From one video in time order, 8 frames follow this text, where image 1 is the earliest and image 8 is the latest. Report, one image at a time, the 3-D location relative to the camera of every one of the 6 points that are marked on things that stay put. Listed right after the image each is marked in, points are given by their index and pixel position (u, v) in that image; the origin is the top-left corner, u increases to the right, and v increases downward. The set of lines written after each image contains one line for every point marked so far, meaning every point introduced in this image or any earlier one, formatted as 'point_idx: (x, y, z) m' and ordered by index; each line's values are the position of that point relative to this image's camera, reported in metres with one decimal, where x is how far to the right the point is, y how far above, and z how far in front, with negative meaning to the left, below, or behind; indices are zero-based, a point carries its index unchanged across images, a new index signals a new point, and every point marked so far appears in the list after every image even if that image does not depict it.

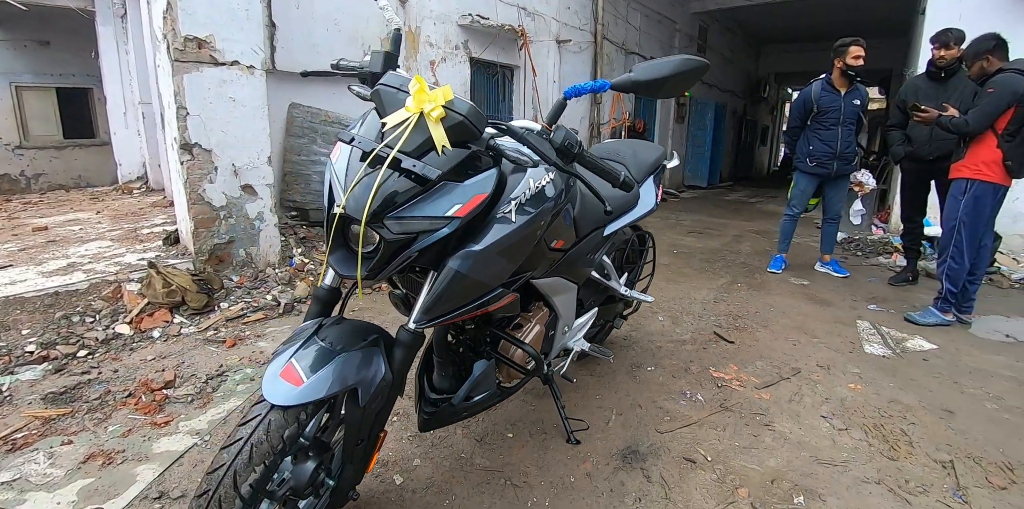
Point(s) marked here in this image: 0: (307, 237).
0: (-1.6, +0.1, +4.0) m
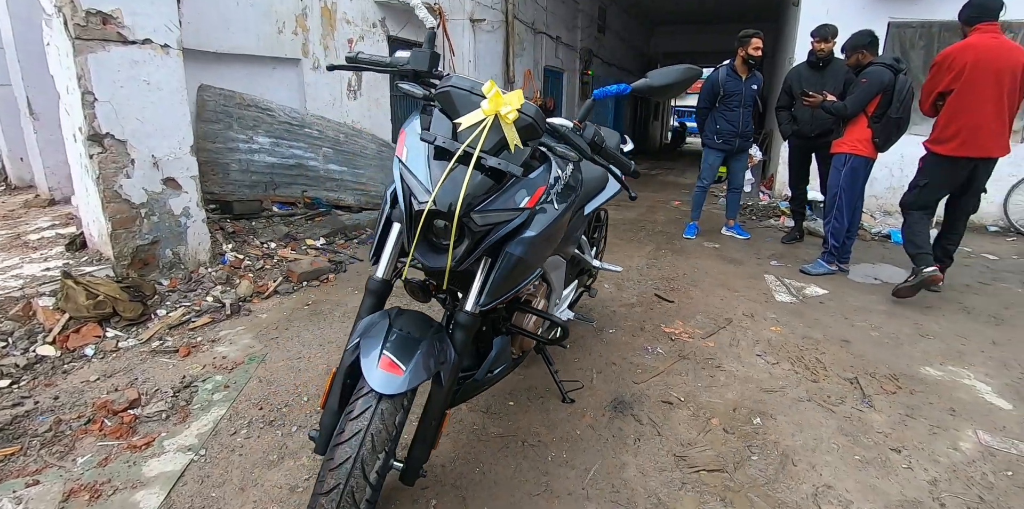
0: (-2.0, +0.2, +3.7) m
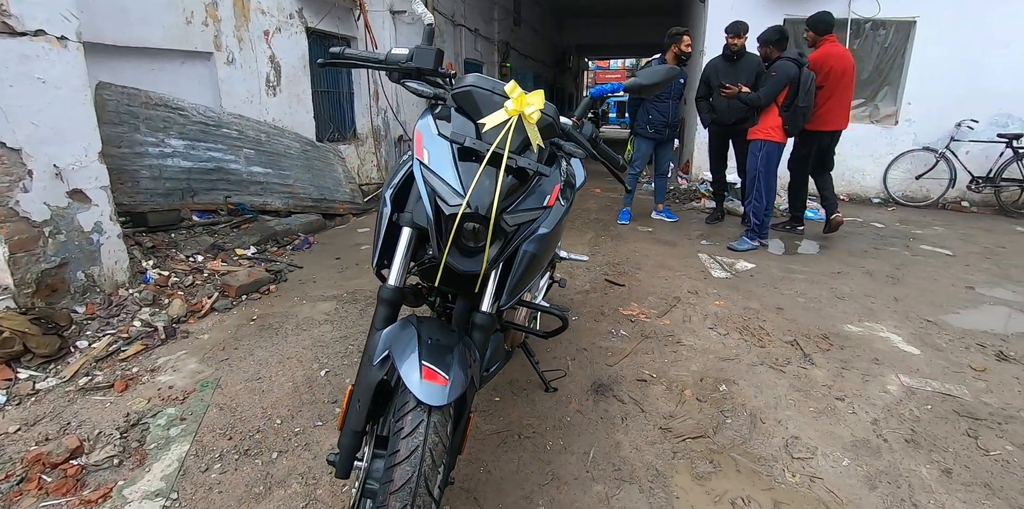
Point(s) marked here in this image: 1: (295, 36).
0: (-2.3, +0.1, +3.4) m
1: (-1.8, +1.8, +4.4) m
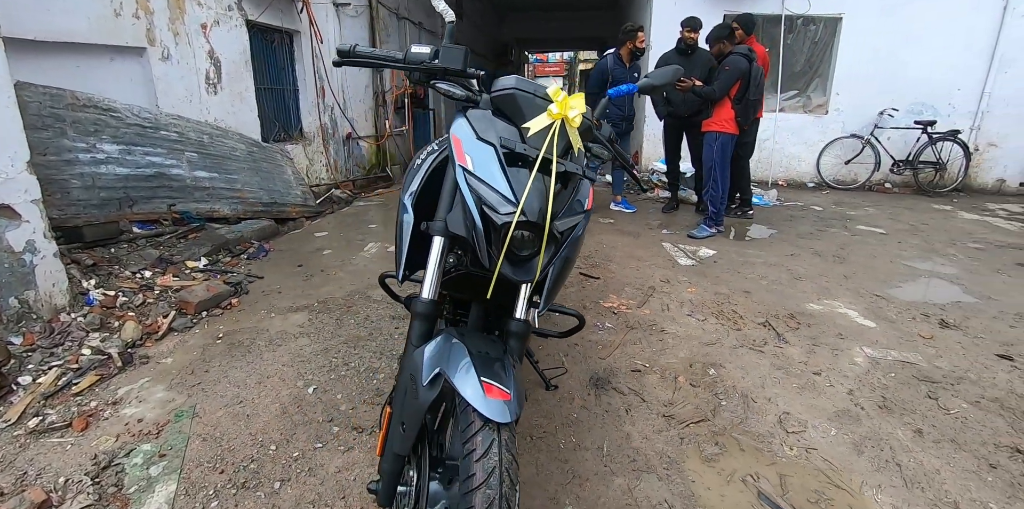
0: (-2.4, -0.1, +3.0) m
1: (-2.1, +1.7, +4.0) m
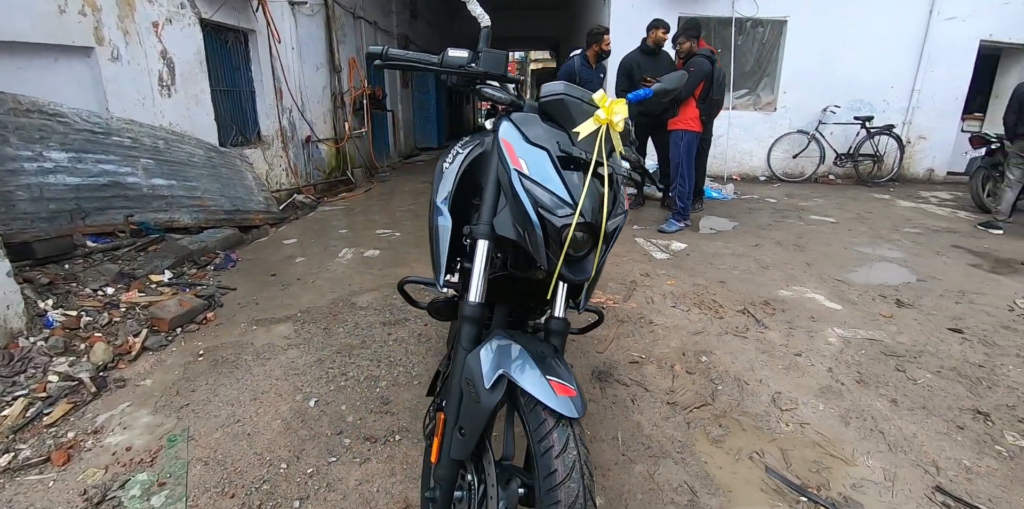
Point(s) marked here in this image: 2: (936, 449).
0: (-2.4, -0.1, +2.8) m
1: (-2.4, +1.6, +3.8) m
2: (+1.8, -0.8, +2.2) m
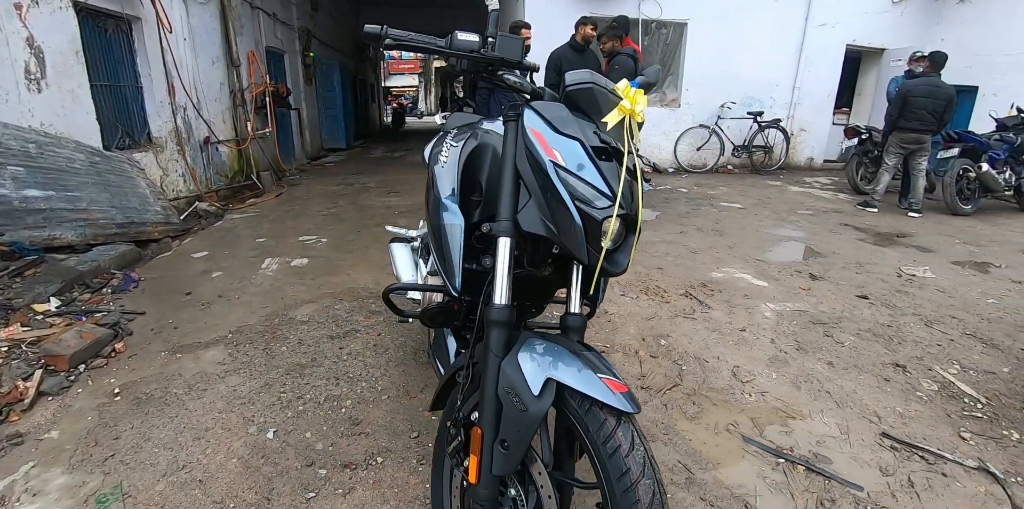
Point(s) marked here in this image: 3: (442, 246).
0: (-2.6, -0.3, +2.2) m
1: (-2.8, +1.5, +3.2) m
2: (+1.7, -0.7, +2.5) m
3: (-0.2, 0.0, +1.5) m
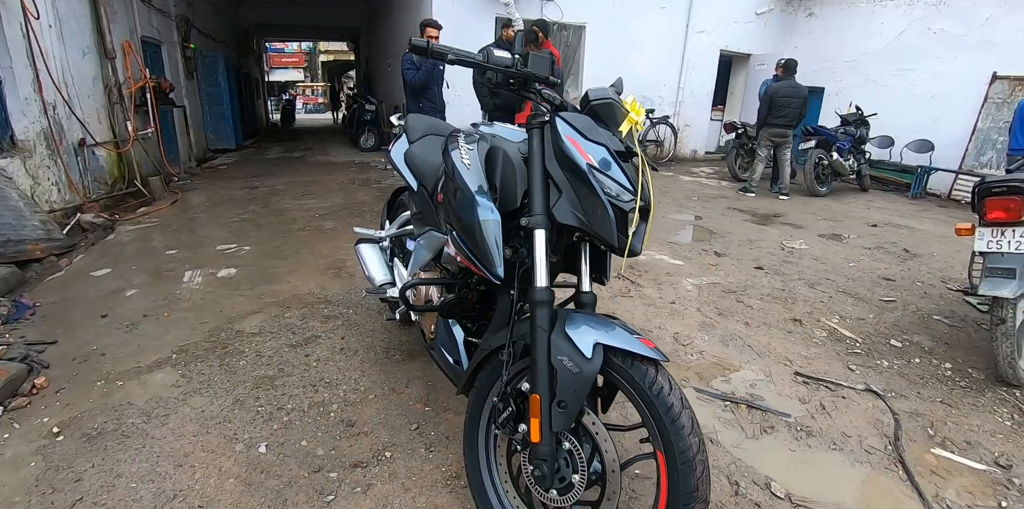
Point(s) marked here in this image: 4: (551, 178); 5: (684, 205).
0: (-2.6, -0.4, +1.8) m
1: (-3.1, +1.3, +2.7) m
2: (+1.6, -0.5, +3.0) m
3: (-0.1, 0.0, +1.6) m
4: (+0.1, +0.2, +1.6) m
5: (+1.7, +0.5, +5.2) m
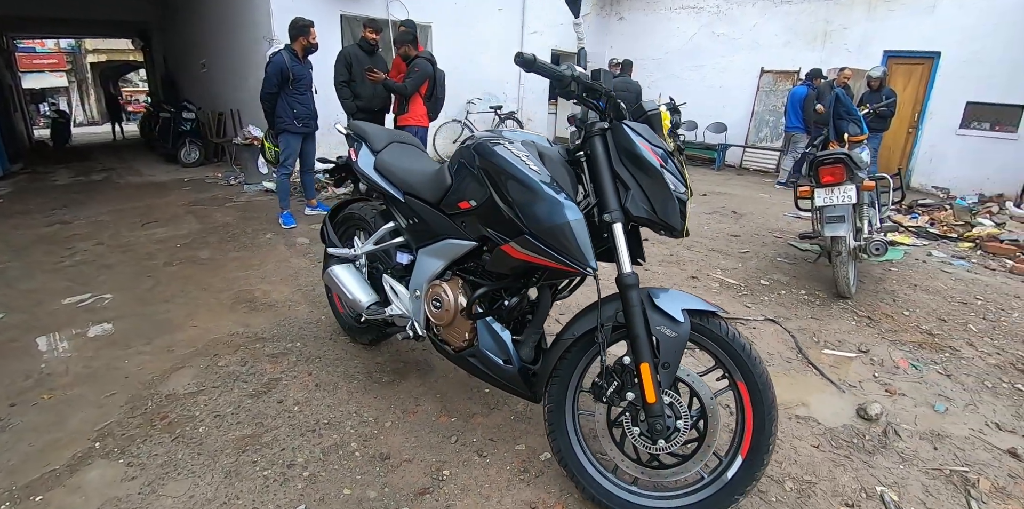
0: (-2.1, -0.8, +0.9) m
1: (-3.2, +0.9, +1.5) m
2: (+1.3, -0.3, +3.6) m
3: (+0.2, +0.1, +1.7) m
4: (+0.4, +0.3, +1.7) m
5: (+0.4, +0.7, +5.6) m
